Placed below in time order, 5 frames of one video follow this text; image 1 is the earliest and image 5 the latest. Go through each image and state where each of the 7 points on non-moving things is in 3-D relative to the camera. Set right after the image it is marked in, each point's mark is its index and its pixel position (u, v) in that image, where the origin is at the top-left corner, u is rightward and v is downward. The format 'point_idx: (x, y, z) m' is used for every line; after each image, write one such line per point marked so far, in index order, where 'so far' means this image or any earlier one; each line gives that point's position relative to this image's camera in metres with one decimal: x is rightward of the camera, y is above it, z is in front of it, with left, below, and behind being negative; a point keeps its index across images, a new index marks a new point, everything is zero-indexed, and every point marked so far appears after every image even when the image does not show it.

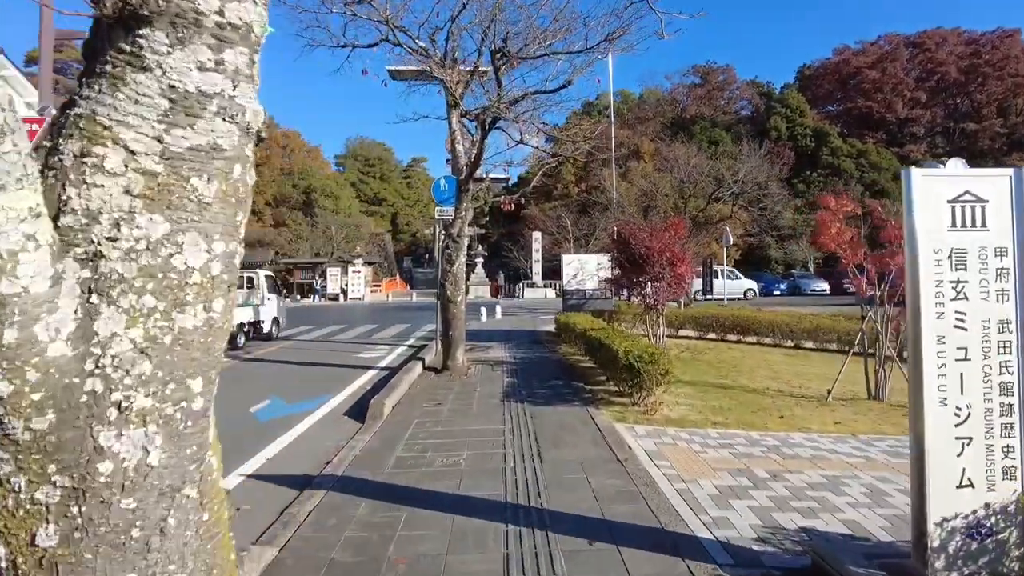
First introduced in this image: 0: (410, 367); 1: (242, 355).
0: (-1.6, -1.3, +10.3) m
1: (-6.0, -1.5, +14.2) m
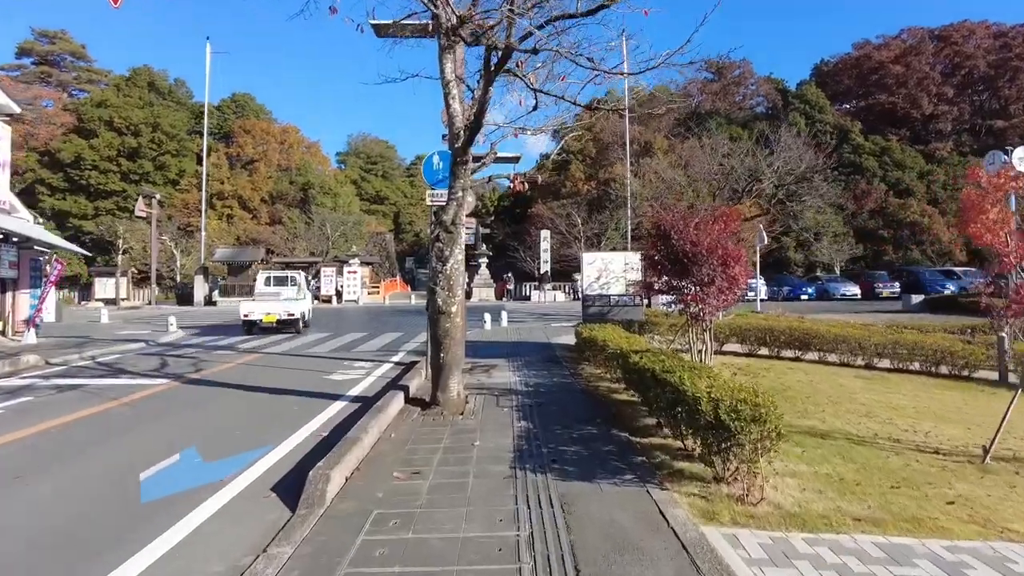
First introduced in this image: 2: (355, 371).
0: (-1.5, -1.4, +7.7) m
1: (-5.8, -1.6, +11.6) m
2: (-2.8, -1.5, +11.2) m
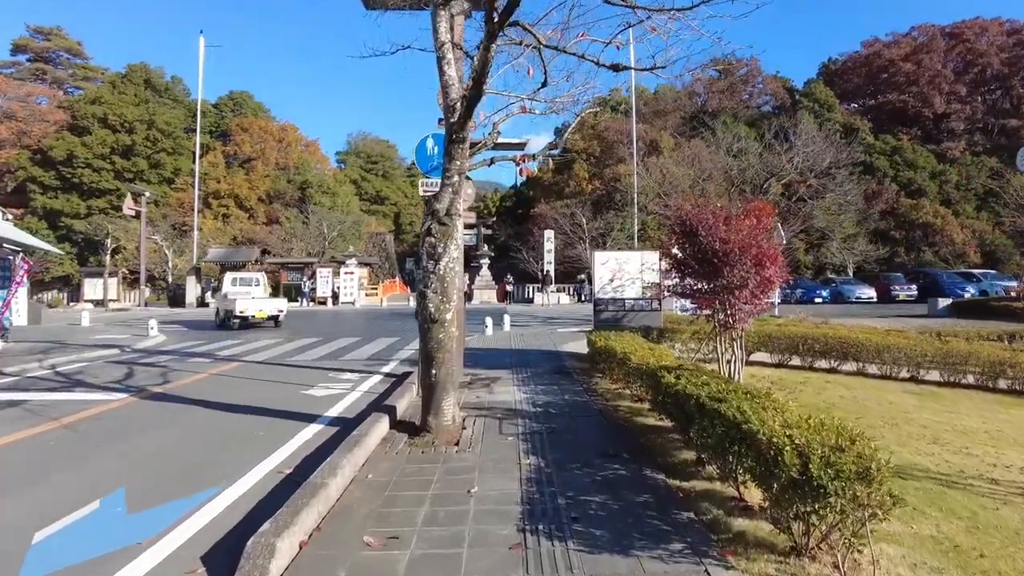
0: (-1.4, -1.4, +6.4) m
1: (-5.8, -1.6, +10.3) m
2: (-2.7, -1.5, +10.0) m
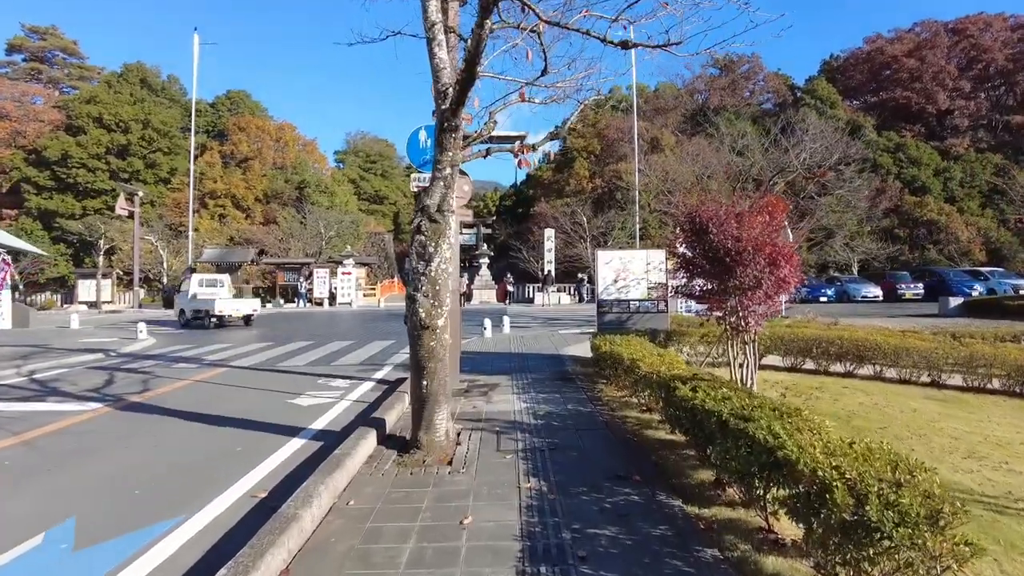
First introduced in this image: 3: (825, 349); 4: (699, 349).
0: (-1.4, -1.4, +5.8) m
1: (-5.8, -1.6, +9.8) m
2: (-2.7, -1.5, +9.4) m
3: (+5.5, -1.1, +11.2) m
4: (+3.1, -1.0, +10.6) m
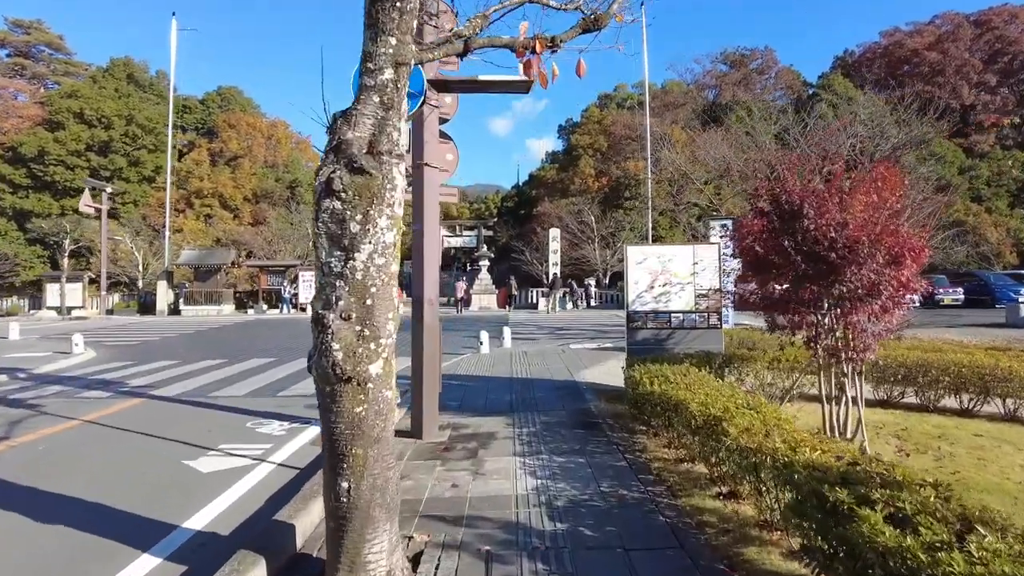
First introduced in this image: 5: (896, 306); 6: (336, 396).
0: (-1.4, -1.5, +3.0) m
1: (-5.8, -1.7, +7.0) m
2: (-2.7, -1.6, +6.6) m
3: (+5.5, -1.2, +8.4) m
4: (+3.1, -1.1, +7.8) m
5: (+3.8, -0.2, +6.2) m
6: (-0.9, -0.5, +3.1) m
